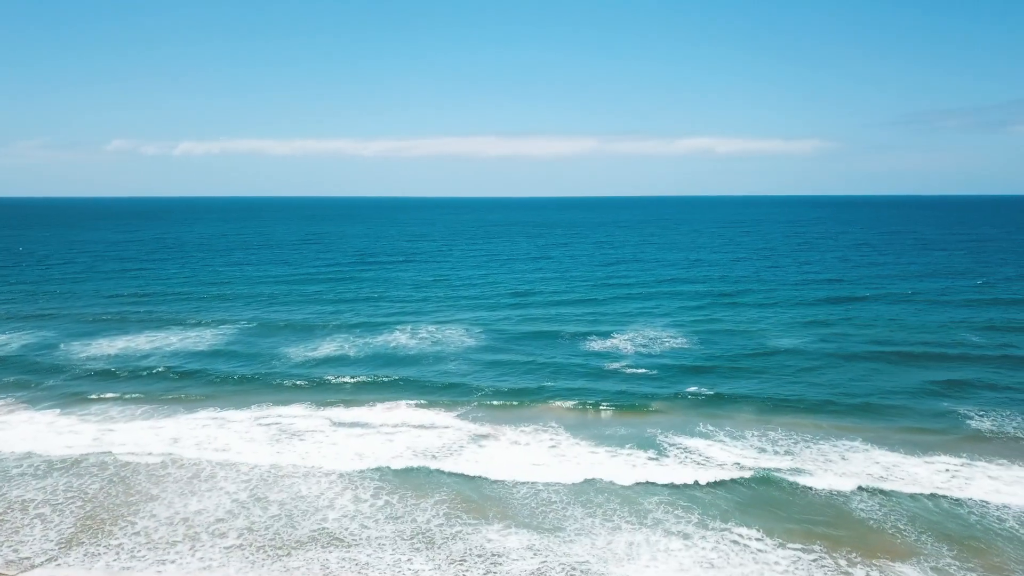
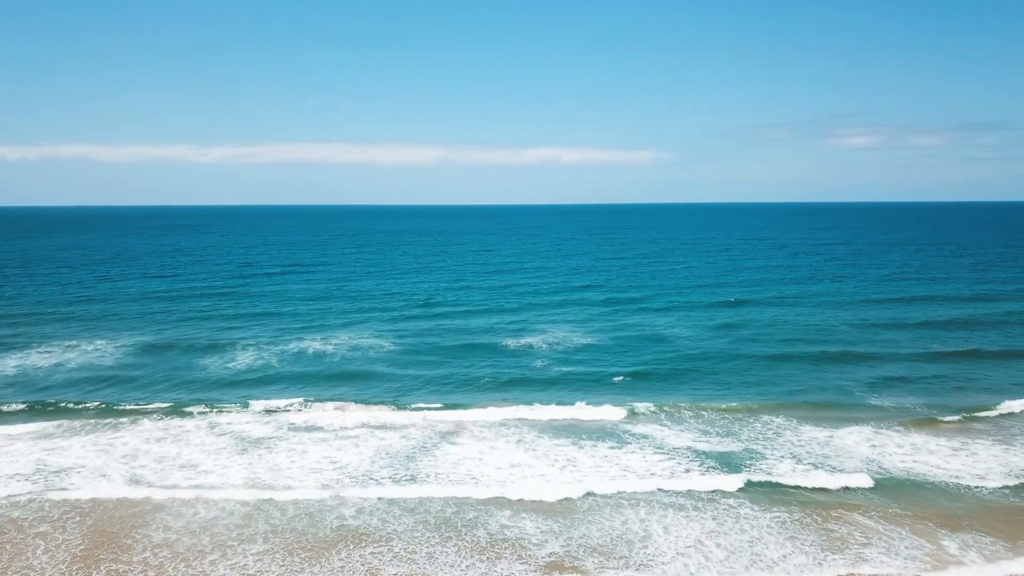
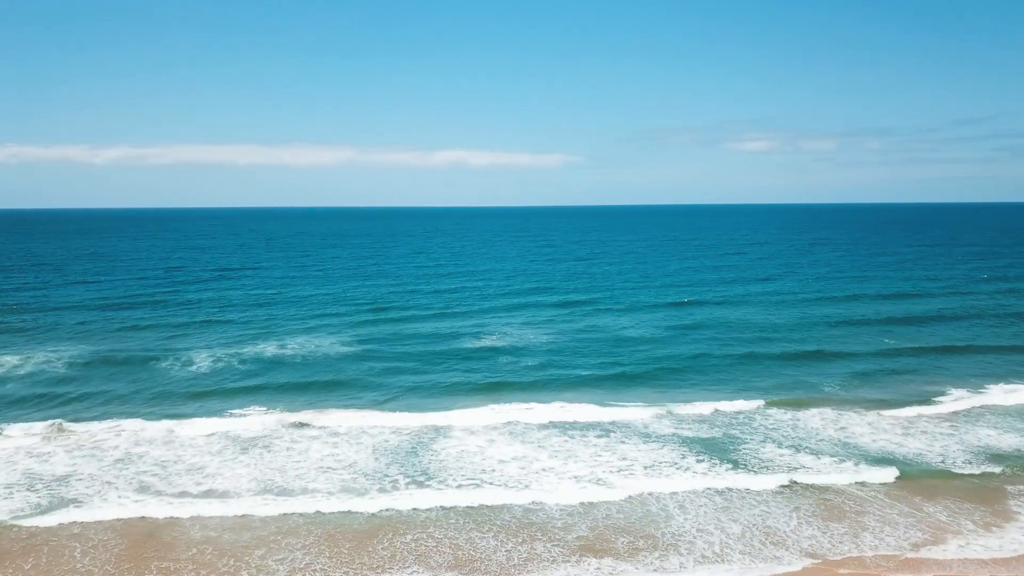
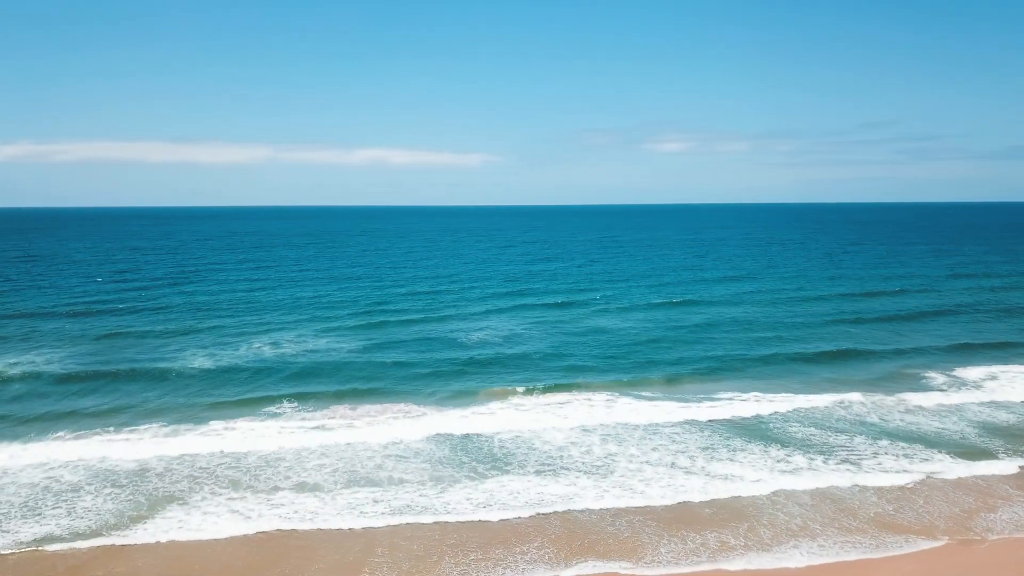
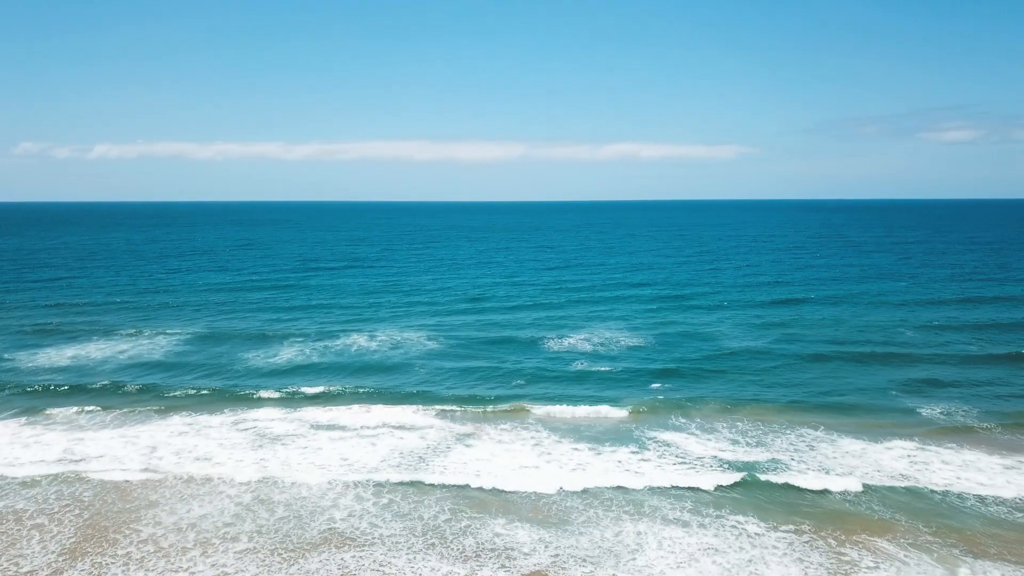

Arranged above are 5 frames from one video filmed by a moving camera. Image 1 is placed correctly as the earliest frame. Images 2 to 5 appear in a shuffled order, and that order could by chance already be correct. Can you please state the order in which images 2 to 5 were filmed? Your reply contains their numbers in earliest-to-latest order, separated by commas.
5, 2, 3, 4
